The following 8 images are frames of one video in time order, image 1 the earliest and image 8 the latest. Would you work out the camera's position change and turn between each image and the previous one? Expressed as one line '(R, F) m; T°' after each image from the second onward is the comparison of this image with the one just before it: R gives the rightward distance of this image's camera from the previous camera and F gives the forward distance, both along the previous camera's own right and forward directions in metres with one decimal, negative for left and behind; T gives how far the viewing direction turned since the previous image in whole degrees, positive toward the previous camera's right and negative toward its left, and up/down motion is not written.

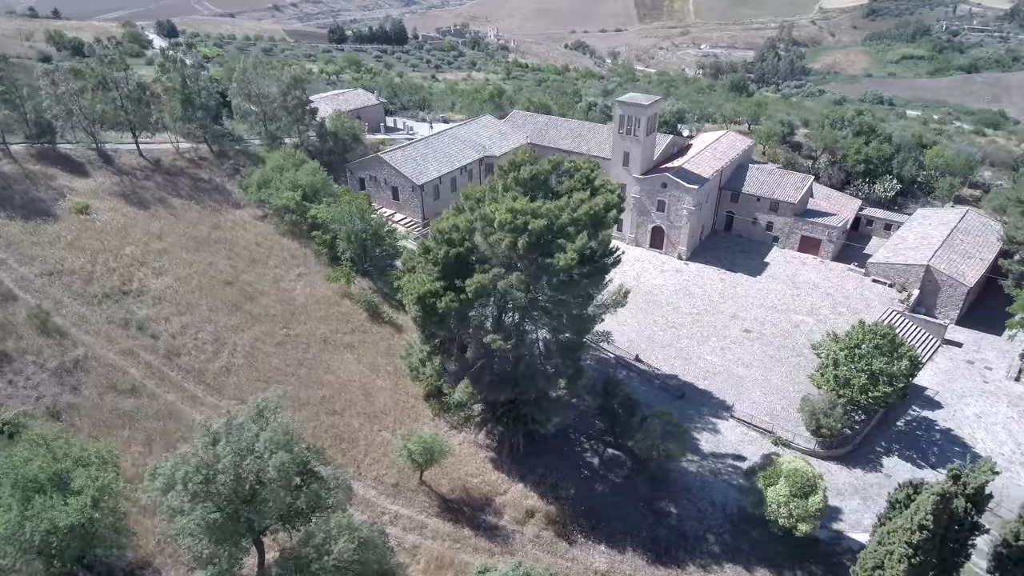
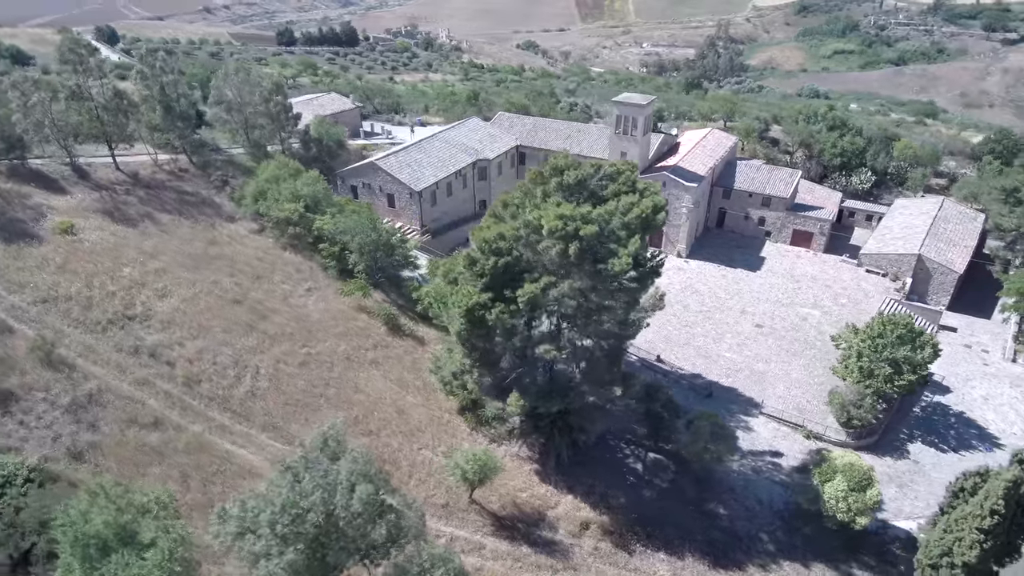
(-3.7, +0.8) m; +5°
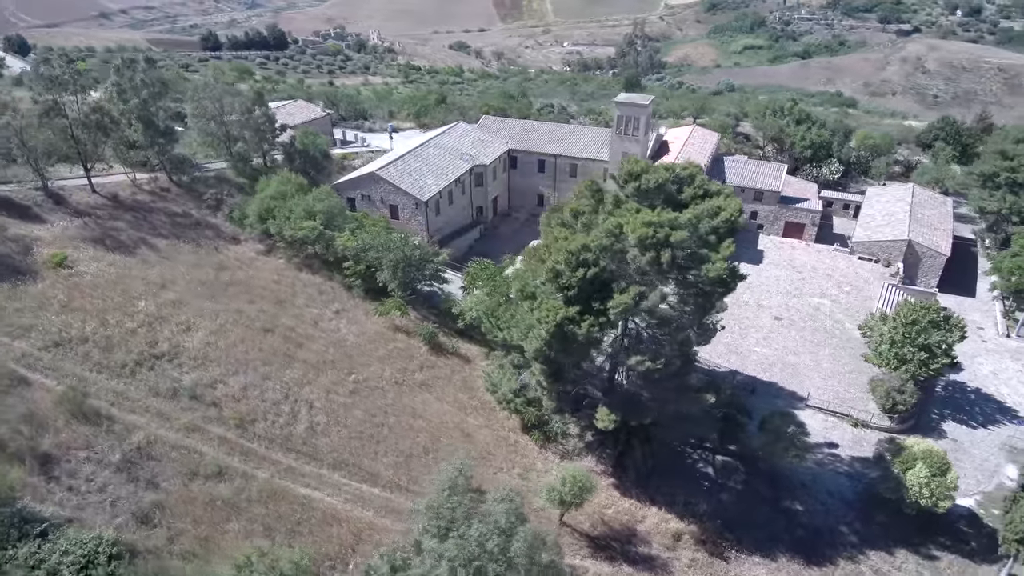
(-5.6, +1.3) m; +6°
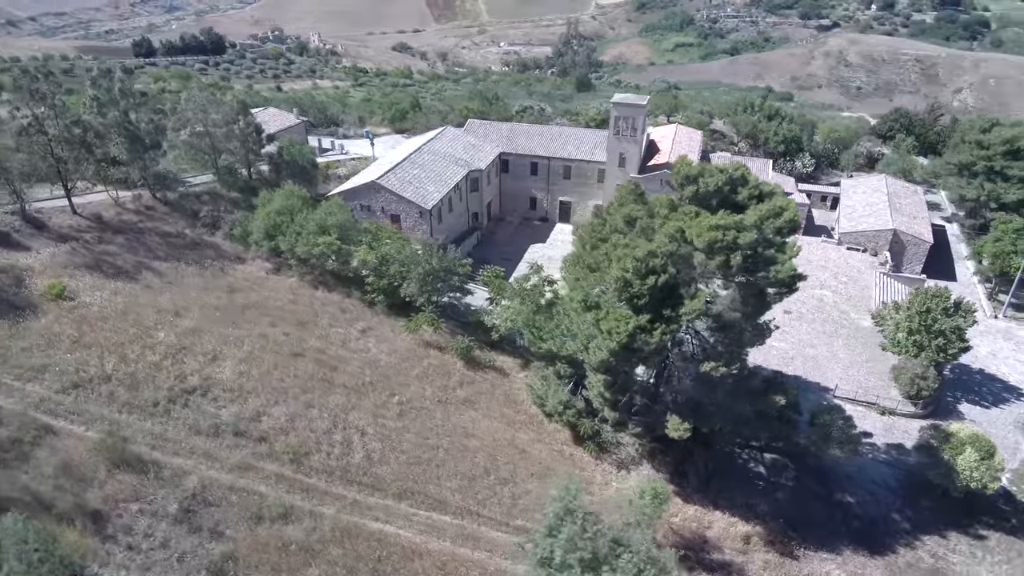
(-4.3, +1.0) m; +5°
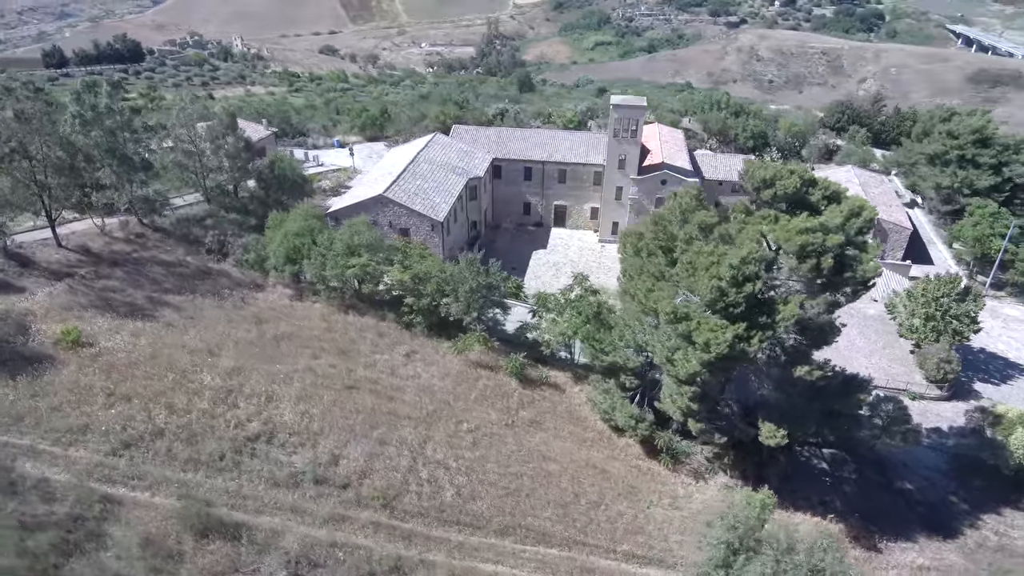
(-5.5, +1.4) m; +7°
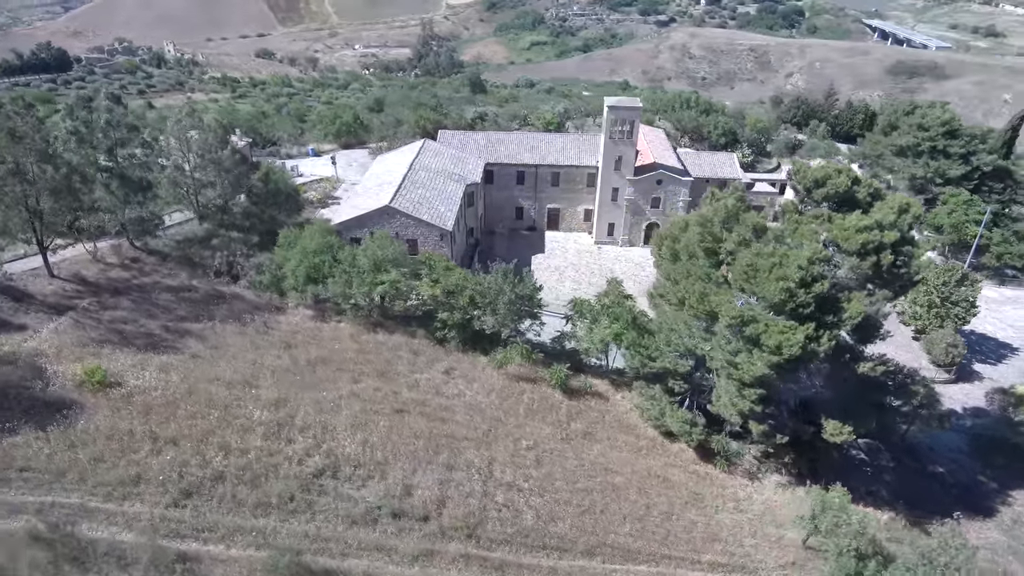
(-4.2, +0.9) m; +5°
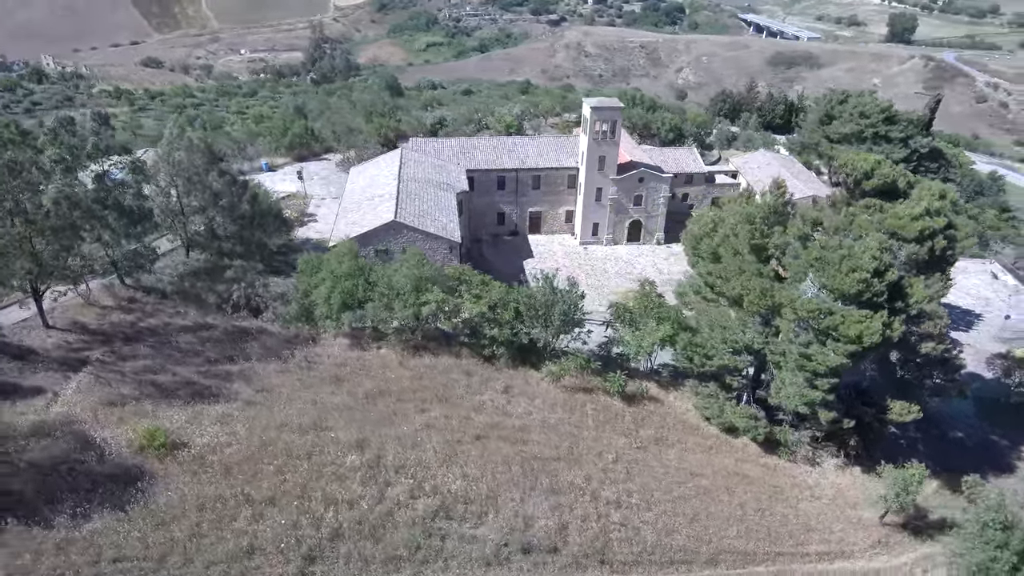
(-6.1, +1.3) m; +8°
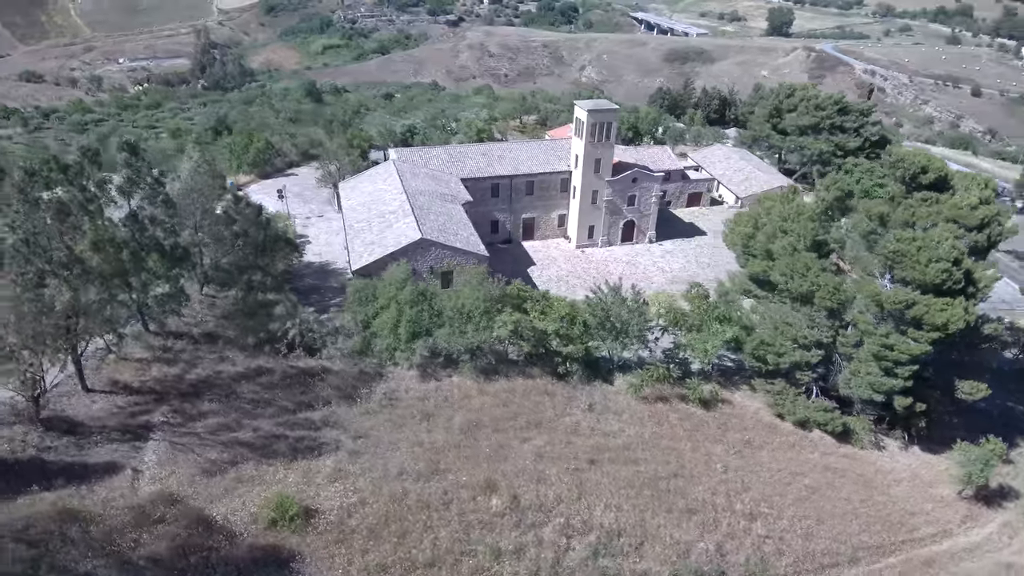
(-6.6, +1.6) m; +8°
